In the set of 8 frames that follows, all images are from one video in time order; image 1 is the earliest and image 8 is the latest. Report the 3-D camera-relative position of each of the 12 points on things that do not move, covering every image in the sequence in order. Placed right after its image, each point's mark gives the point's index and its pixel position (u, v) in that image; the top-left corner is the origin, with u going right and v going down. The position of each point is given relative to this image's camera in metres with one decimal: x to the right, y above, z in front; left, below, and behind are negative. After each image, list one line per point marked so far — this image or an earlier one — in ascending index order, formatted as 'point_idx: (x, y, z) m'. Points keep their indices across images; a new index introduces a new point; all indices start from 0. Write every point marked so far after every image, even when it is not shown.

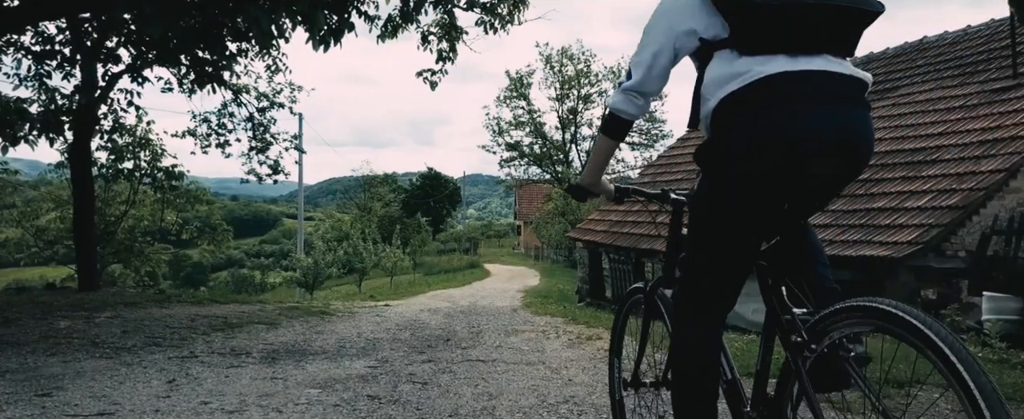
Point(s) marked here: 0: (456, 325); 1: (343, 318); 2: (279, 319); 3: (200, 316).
0: (-0.8, -1.6, +12.3) m
1: (-2.4, -1.6, +12.8) m
2: (-2.9, -1.4, +11.0) m
3: (-3.5, -1.2, +10.1) m
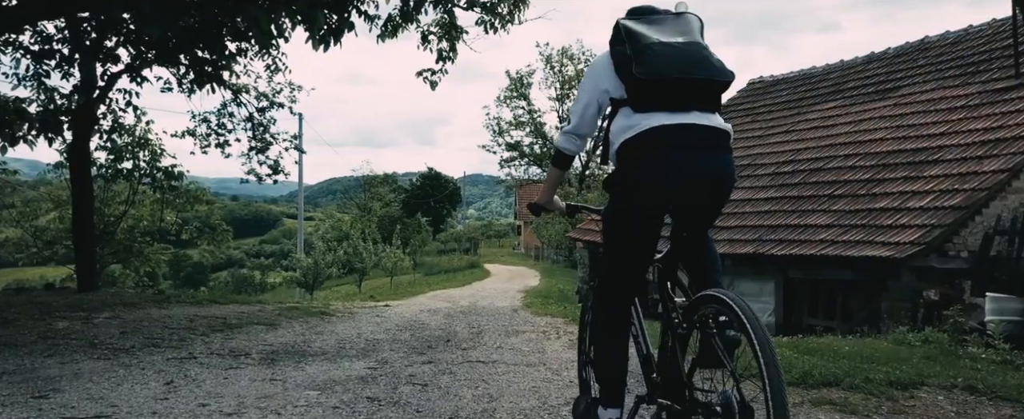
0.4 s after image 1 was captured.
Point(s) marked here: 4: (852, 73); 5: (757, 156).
0: (-0.8, -1.6, +12.3) m
1: (-2.4, -1.6, +12.7) m
2: (-2.9, -1.4, +10.9) m
3: (-3.5, -1.2, +10.0) m
4: (+7.1, +2.9, +18.5) m
5: (+4.9, +1.1, +17.8) m
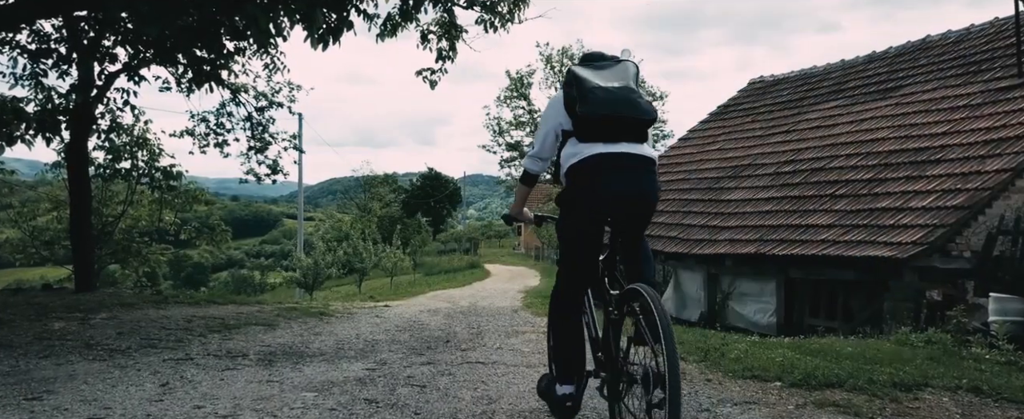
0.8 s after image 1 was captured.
0: (-0.8, -1.6, +12.2) m
1: (-2.4, -1.6, +12.7) m
2: (-2.9, -1.4, +10.9) m
3: (-3.5, -1.2, +10.0) m
4: (+7.1, +2.9, +18.4) m
5: (+4.9, +1.1, +17.7) m
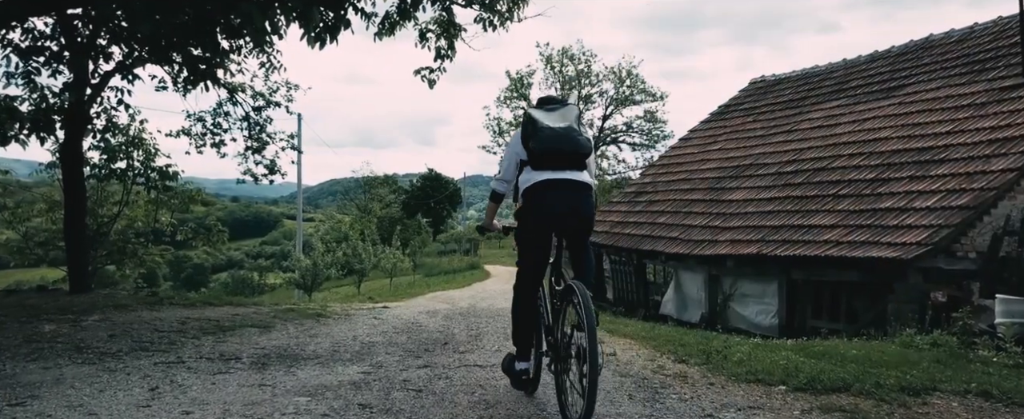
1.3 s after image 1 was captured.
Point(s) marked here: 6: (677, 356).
0: (-0.8, -1.6, +12.1) m
1: (-2.4, -1.6, +12.5) m
2: (-2.9, -1.4, +10.7) m
3: (-3.5, -1.2, +9.8) m
4: (+7.1, +2.9, +18.3) m
5: (+4.9, +1.1, +17.6) m
6: (+1.5, -1.3, +7.9) m
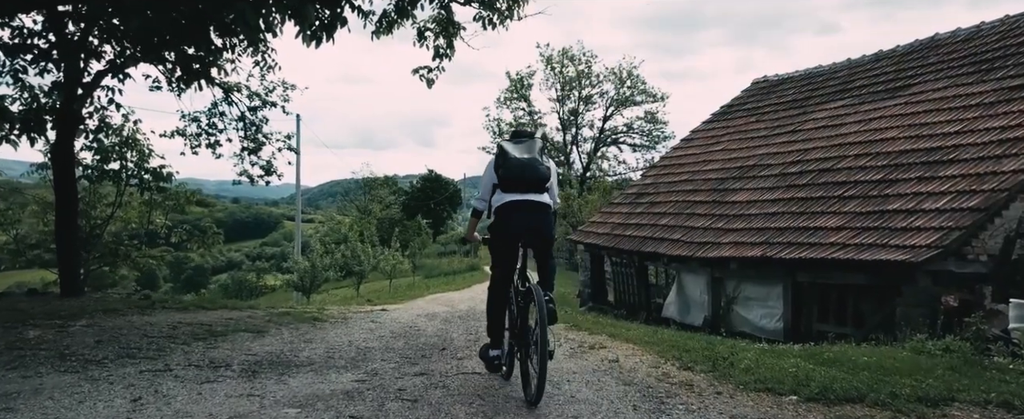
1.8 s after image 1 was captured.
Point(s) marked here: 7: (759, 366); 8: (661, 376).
0: (-0.8, -1.6, +11.8) m
1: (-2.4, -1.6, +12.3) m
2: (-2.9, -1.4, +10.5) m
3: (-3.6, -1.2, +9.6) m
4: (+7.1, +2.8, +18.1) m
5: (+4.9, +1.0, +17.3) m
6: (+1.5, -1.3, +7.7) m
7: (+2.0, -1.2, +7.0) m
8: (+1.2, -1.3, +7.0) m
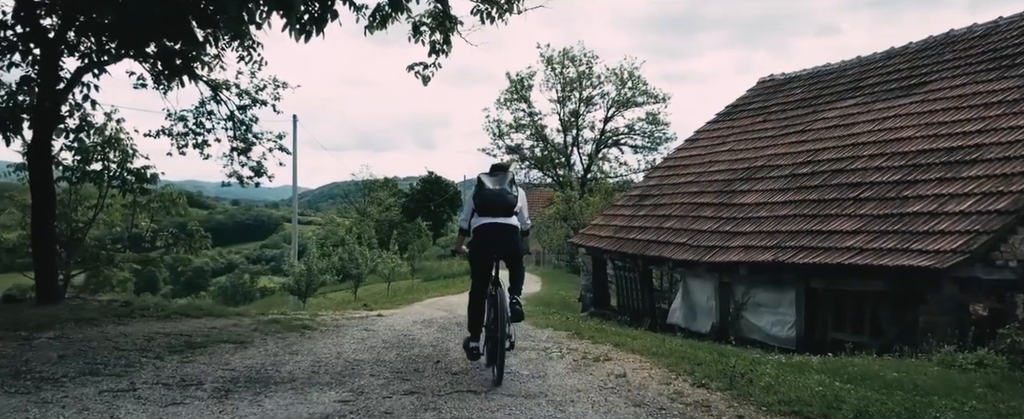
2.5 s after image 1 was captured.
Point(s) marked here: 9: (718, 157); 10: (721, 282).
0: (-0.8, -1.7, +11.2) m
1: (-2.4, -1.6, +11.7) m
2: (-2.9, -1.4, +9.9) m
3: (-3.6, -1.3, +9.0) m
4: (+7.1, +2.8, +17.5) m
5: (+4.9, +1.0, +16.7) m
6: (+1.5, -1.4, +7.1) m
7: (+2.0, -1.3, +6.4) m
8: (+1.2, -1.3, +6.4) m
9: (+4.4, +1.1, +19.0) m
10: (+3.5, -1.2, +14.7) m
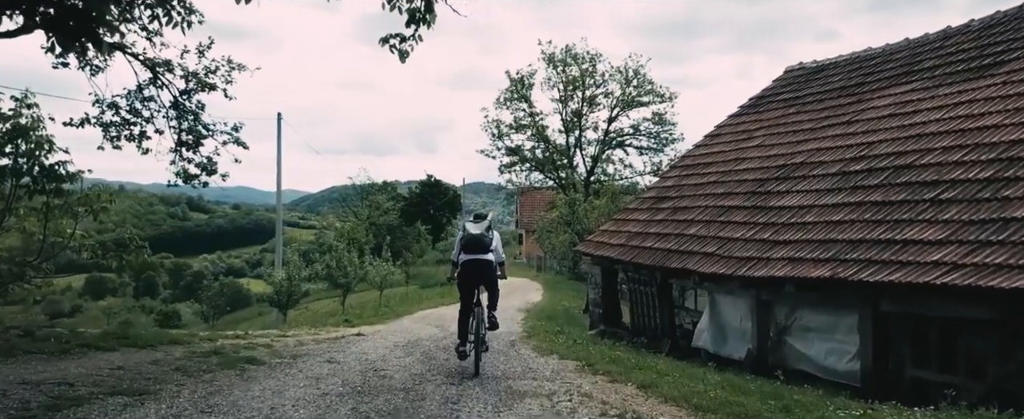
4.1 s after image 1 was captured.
0: (-0.8, -1.7, +8.8) m
1: (-2.5, -1.7, +9.3) m
2: (-2.9, -1.5, +7.5) m
3: (-3.6, -1.3, +6.6) m
4: (+7.0, +2.7, +15.1) m
5: (+4.8, +0.9, +14.3) m
6: (+1.4, -1.4, +4.7) m
7: (+1.9, -1.3, +4.0) m
8: (+1.1, -1.3, +4.0) m
9: (+4.4, +1.1, +16.6) m
10: (+3.4, -1.3, +12.3) m
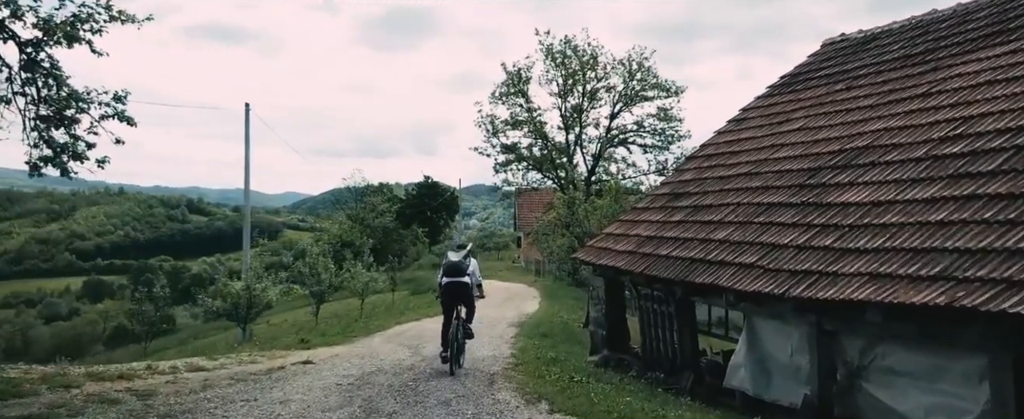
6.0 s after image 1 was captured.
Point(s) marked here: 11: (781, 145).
0: (-1.1, -1.7, +5.5) m
1: (-2.8, -1.6, +6.0) m
2: (-3.2, -1.4, +4.2) m
3: (-3.9, -1.3, +3.3) m
4: (+6.8, +2.7, +11.8) m
5: (+4.5, +0.9, +11.0) m
6: (+1.1, -1.3, +1.4) m
7: (+1.6, -1.2, +0.7) m
8: (+0.8, -1.3, +0.7) m
9: (+4.1, +1.1, +13.3) m
10: (+3.1, -1.2, +9.0) m
11: (+4.0, +1.0, +13.1) m
